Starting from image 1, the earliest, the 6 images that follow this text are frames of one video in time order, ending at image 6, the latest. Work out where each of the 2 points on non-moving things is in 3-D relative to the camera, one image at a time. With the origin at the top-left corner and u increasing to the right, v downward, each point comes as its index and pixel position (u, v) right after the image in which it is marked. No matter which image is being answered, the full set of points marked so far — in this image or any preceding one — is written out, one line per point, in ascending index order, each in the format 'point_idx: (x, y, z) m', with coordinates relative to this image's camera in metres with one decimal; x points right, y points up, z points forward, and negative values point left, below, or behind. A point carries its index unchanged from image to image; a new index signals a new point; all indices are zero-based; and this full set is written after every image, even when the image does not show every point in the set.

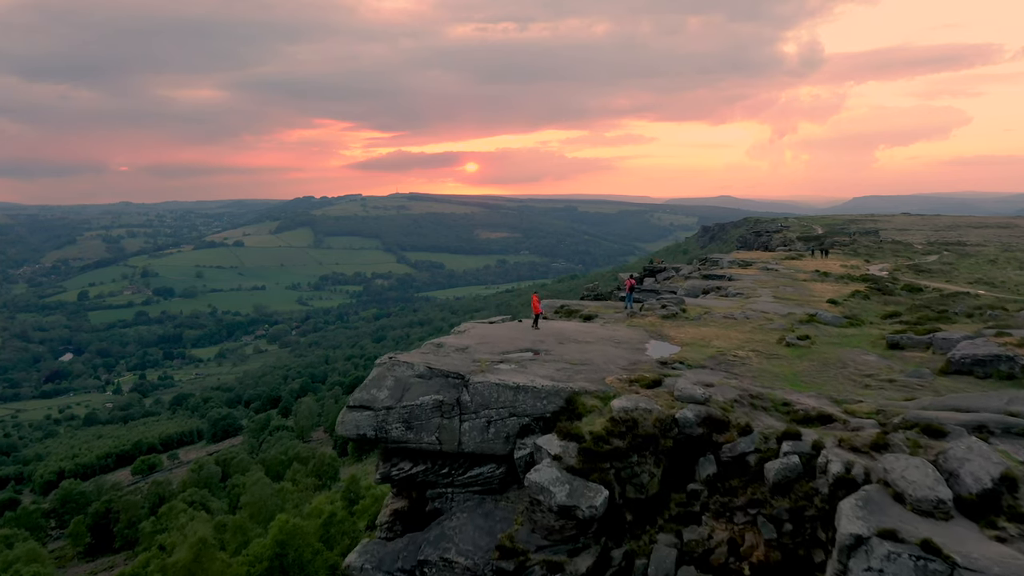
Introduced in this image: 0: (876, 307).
0: (+13.0, -0.8, +18.4) m
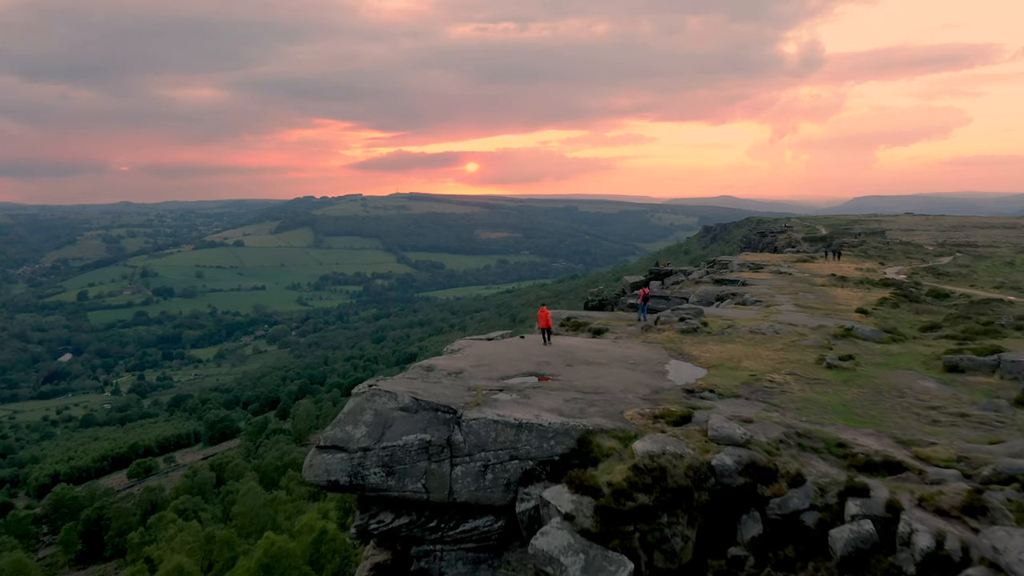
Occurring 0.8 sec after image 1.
0: (+13.0, -1.0, +17.0) m
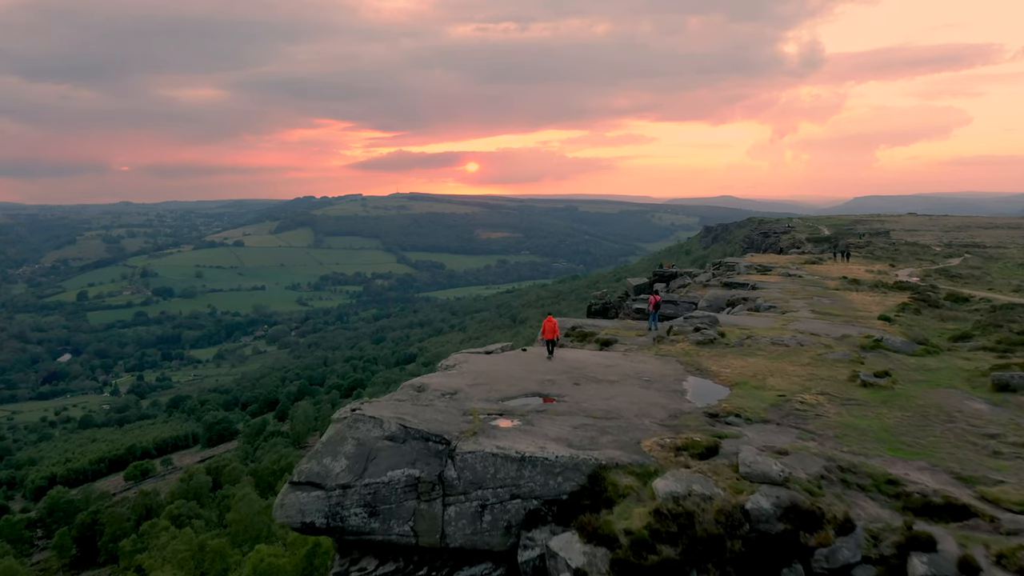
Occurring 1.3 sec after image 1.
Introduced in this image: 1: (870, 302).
0: (+13.0, -1.2, +16.0) m
1: (+13.1, -0.5, +19.4) m
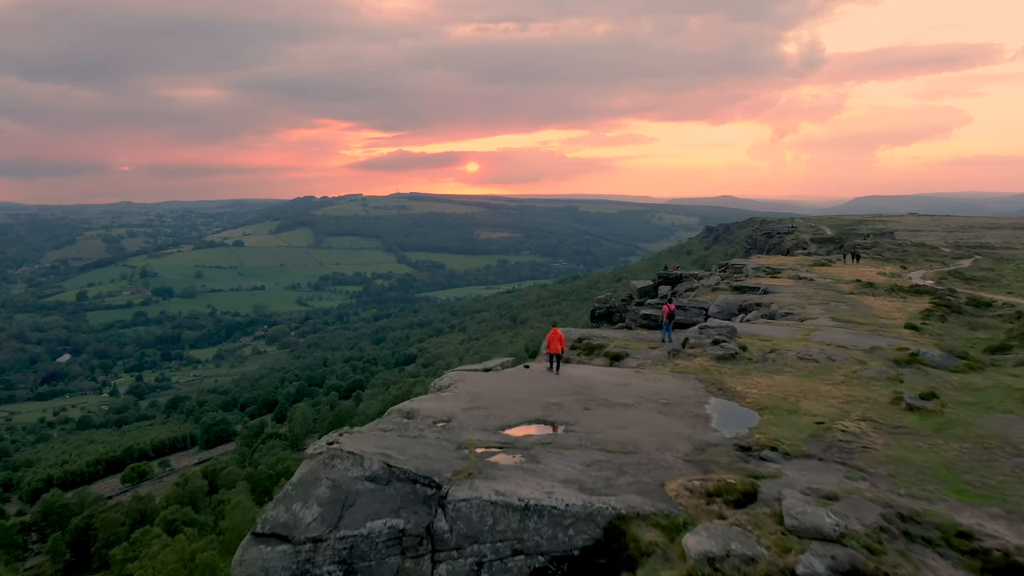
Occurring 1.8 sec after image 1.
0: (+13.0, -1.4, +15.0) m
1: (+13.2, -0.7, +18.4) m
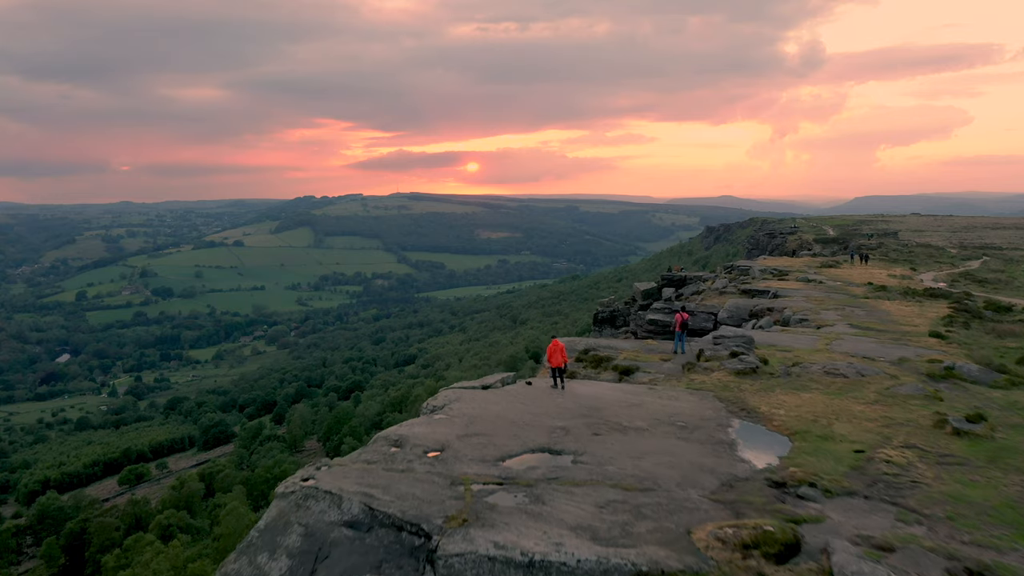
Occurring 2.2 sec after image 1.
0: (+13.1, -1.5, +14.2) m
1: (+13.2, -0.8, +17.6) m
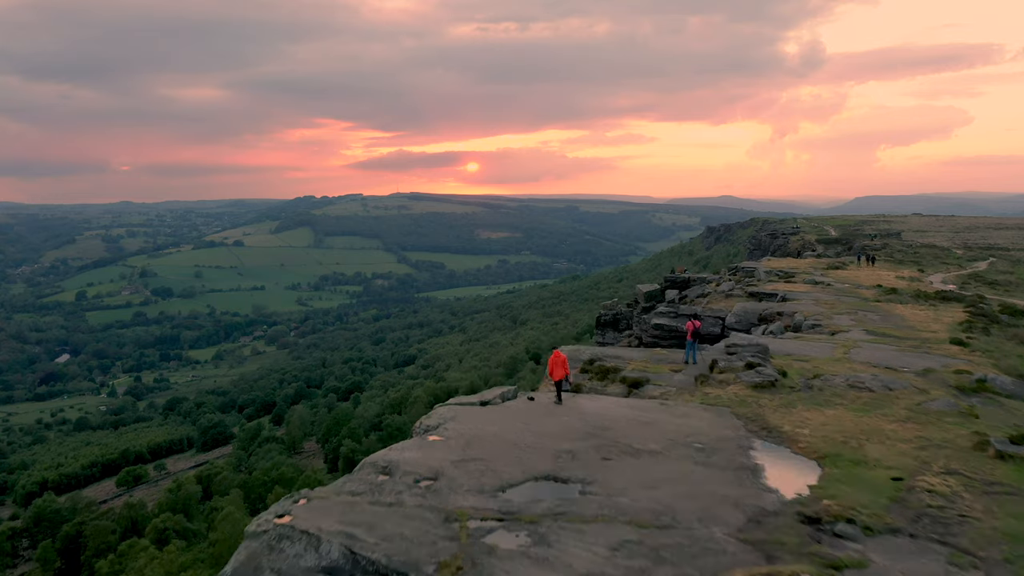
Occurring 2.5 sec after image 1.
0: (+13.1, -1.6, +13.6) m
1: (+13.2, -0.9, +16.9) m
